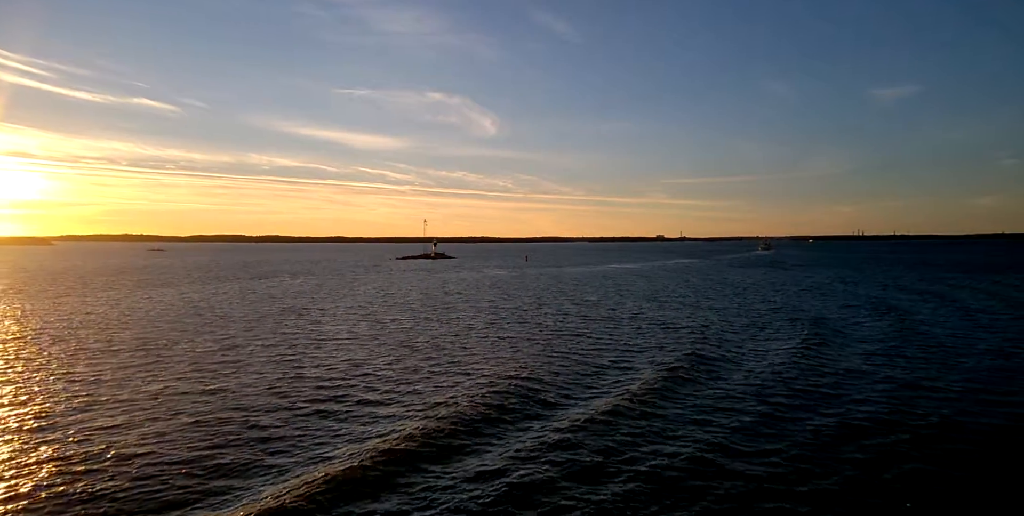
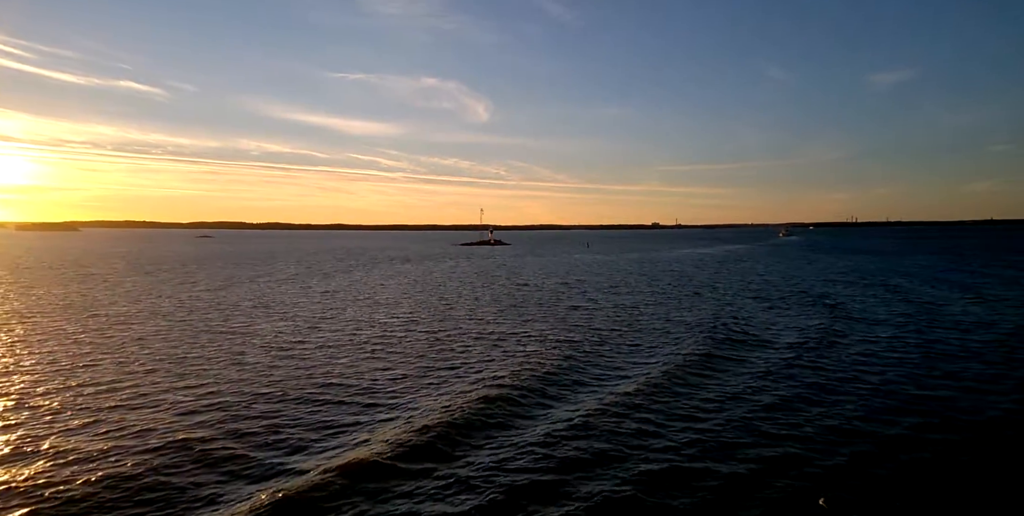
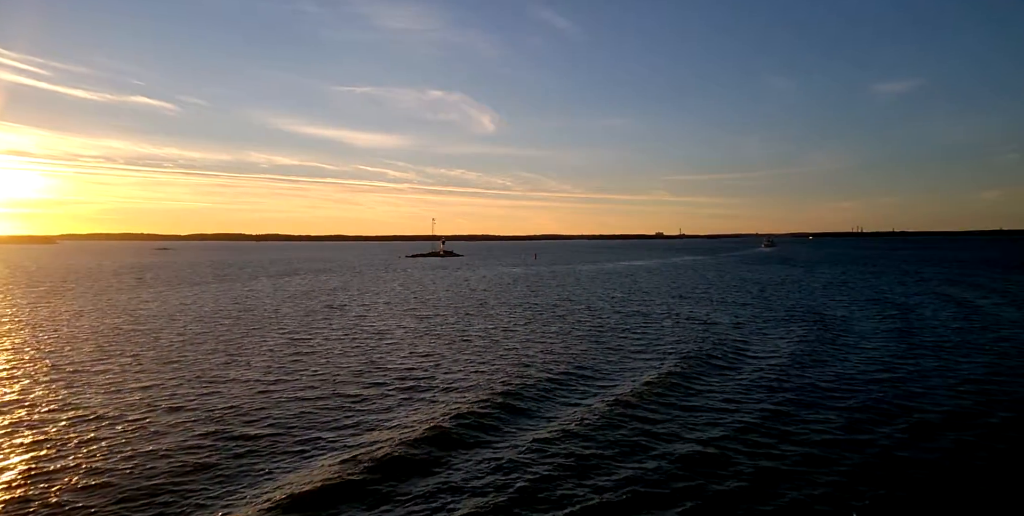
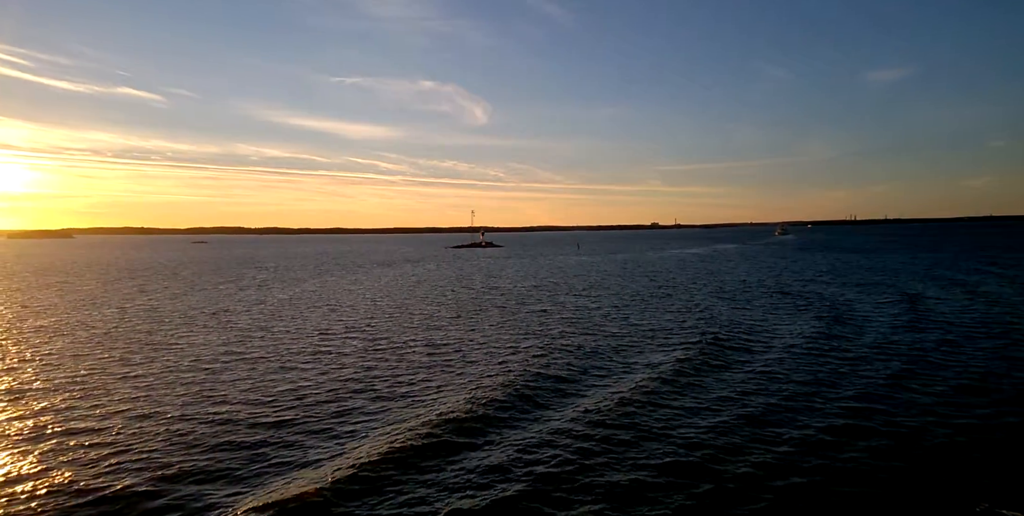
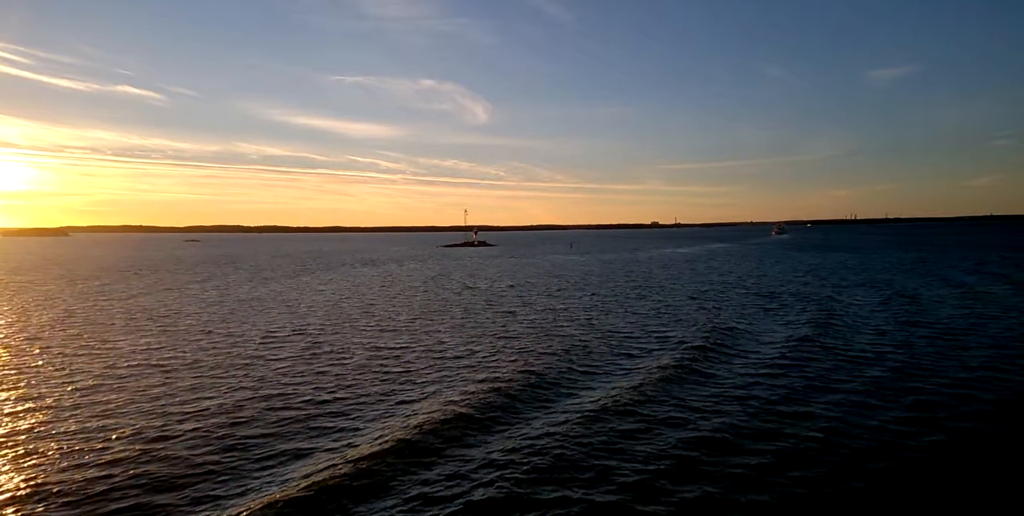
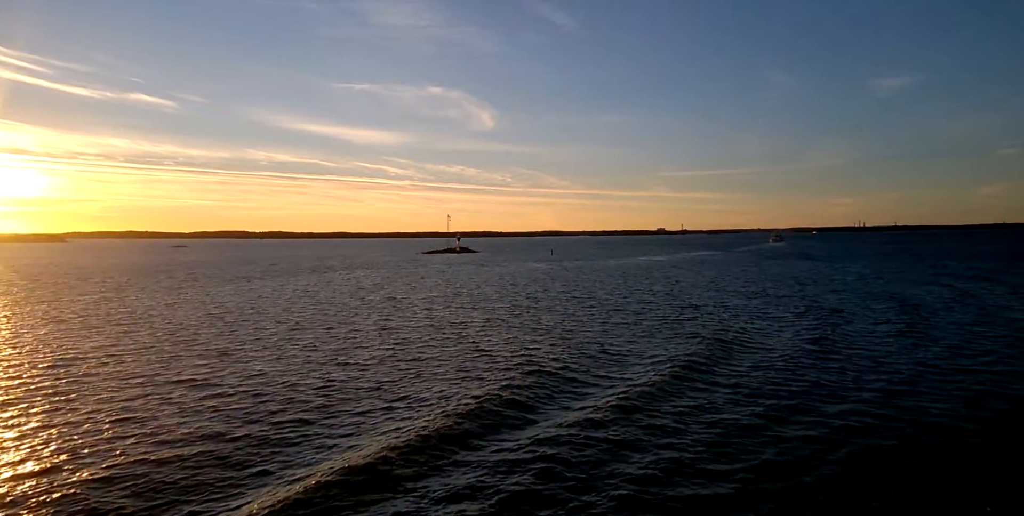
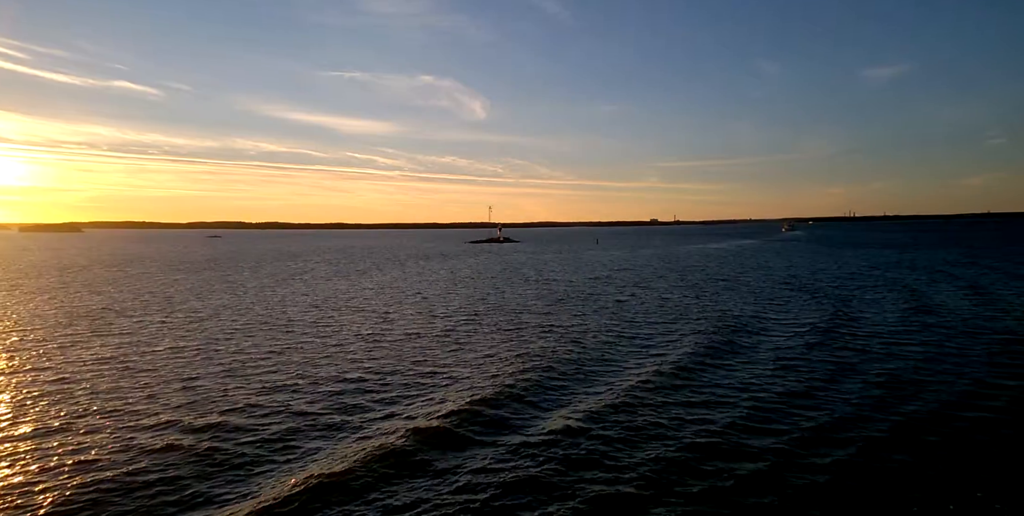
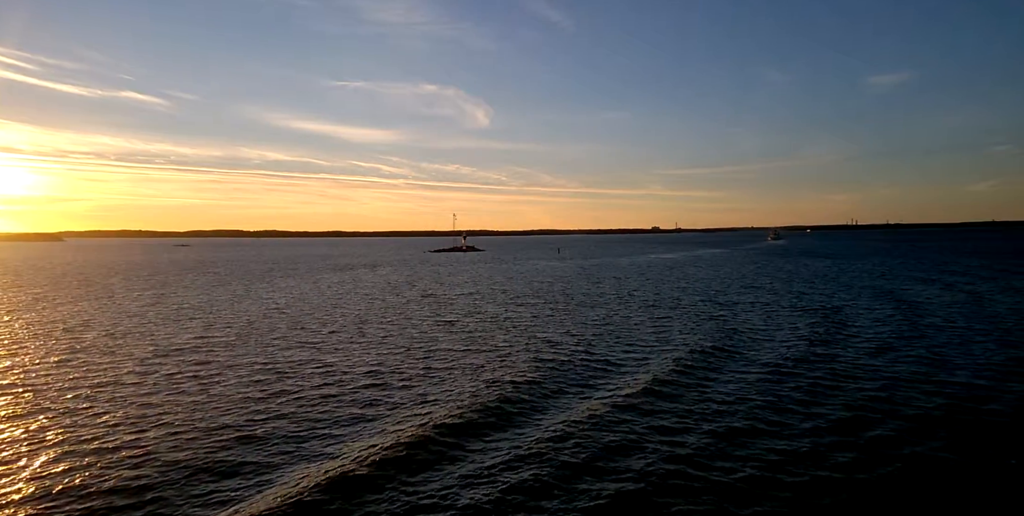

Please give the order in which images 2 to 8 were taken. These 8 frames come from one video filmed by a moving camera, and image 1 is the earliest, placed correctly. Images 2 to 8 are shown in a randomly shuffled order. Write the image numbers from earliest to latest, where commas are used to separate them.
3, 6, 8, 5, 4, 2, 7
